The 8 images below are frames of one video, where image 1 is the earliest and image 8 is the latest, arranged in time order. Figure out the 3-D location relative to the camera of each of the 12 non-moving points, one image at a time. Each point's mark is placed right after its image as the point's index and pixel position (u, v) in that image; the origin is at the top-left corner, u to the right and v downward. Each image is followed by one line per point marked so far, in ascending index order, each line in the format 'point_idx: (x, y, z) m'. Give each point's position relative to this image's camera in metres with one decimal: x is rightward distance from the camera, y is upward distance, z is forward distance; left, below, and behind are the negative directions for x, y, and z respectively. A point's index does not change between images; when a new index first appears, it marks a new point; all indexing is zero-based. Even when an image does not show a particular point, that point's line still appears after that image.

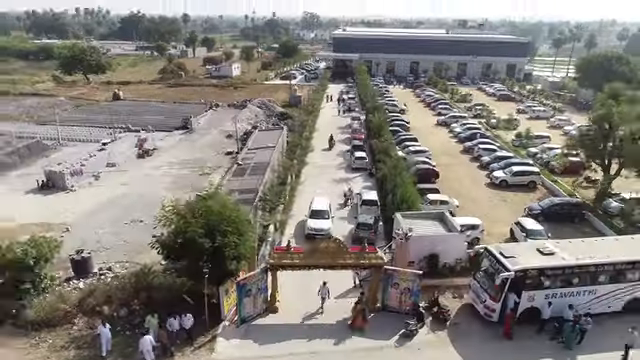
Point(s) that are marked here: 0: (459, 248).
0: (+6.2, -3.0, +19.3) m
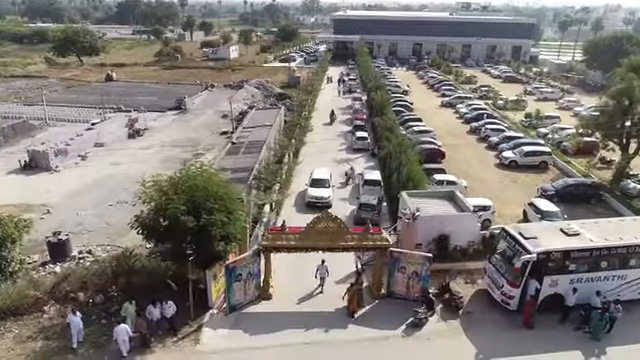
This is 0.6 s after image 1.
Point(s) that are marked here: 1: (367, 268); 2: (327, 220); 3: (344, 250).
0: (+6.1, -2.0, +17.5) m
1: (+1.9, -3.6, +17.4) m
2: (+0.2, -1.4, +15.0) m
3: (+0.8, -2.4, +15.1) m
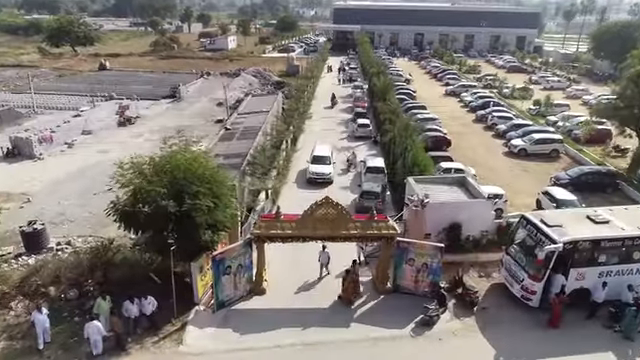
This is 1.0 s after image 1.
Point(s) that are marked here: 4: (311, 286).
0: (+6.1, -1.4, +16.0) m
1: (+1.9, -3.0, +15.9) m
2: (+0.2, -0.8, +13.4) m
3: (+0.7, -1.9, +13.6) m
4: (-0.3, -3.5, +14.5) m
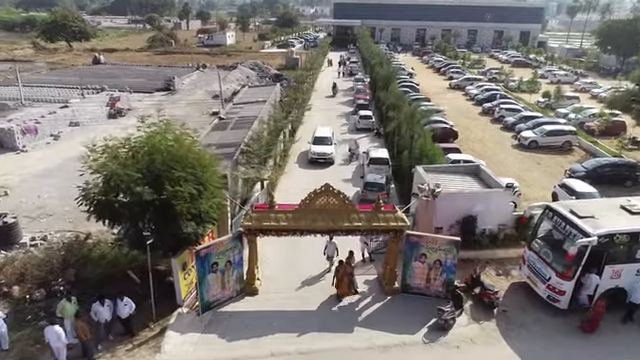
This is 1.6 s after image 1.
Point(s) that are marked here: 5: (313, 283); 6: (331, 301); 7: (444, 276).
0: (+6.1, -1.0, +14.4) m
1: (+1.8, -2.6, +14.3) m
2: (+0.2, -0.4, +11.8) m
3: (+0.7, -1.4, +12.0) m
4: (-0.3, -3.1, +12.9) m
5: (-0.1, -3.1, +13.0) m
6: (+0.2, -3.4, +12.3) m
7: (+3.5, -2.7, +12.1) m
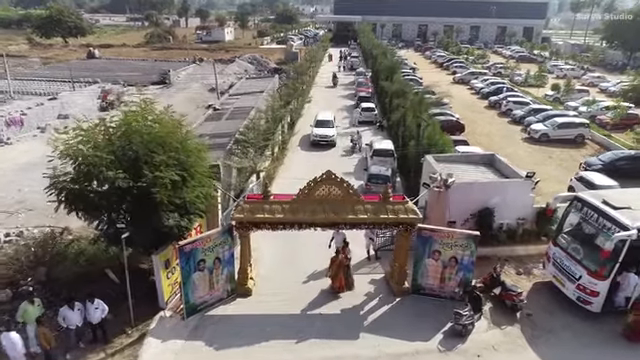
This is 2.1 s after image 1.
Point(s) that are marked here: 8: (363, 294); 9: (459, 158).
0: (+6.1, -0.7, +13.0) m
1: (+1.9, -2.2, +12.9) m
2: (+0.2, -0.1, +10.4) m
3: (+0.7, -1.1, +10.6) m
4: (-0.3, -2.8, +11.6) m
5: (-0.1, -2.7, +11.7) m
6: (+0.2, -3.0, +11.0) m
7: (+3.5, -2.4, +10.8) m
8: (+1.1, -3.0, +11.2) m
9: (+4.7, +0.8, +14.8) m
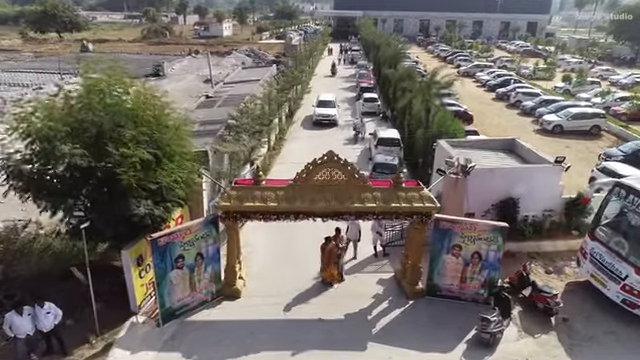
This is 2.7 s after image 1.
0: (+6.1, -0.3, +11.5) m
1: (+1.9, -1.9, +11.4) m
2: (+0.2, +0.3, +8.9) m
3: (+0.7, -0.8, +9.1) m
4: (-0.3, -2.4, +10.0) m
5: (-0.1, -2.4, +10.1) m
6: (+0.2, -2.7, +9.4) m
7: (+3.5, -2.0, +9.2) m
8: (+1.1, -2.6, +9.6) m
9: (+4.7, +1.1, +13.2) m
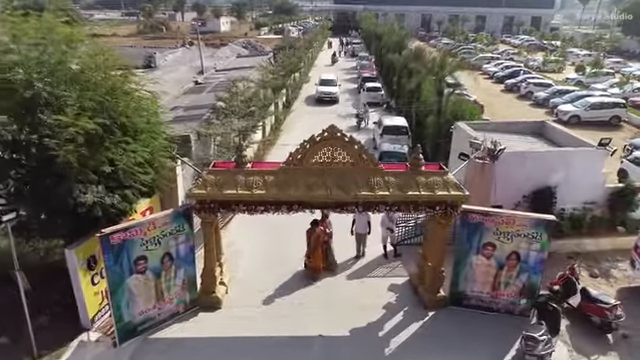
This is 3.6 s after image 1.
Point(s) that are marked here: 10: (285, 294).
0: (+6.1, 0.0, +9.7) m
1: (+1.9, -1.6, +9.6) m
2: (+0.2, +0.6, +7.1) m
3: (+0.7, -0.5, +7.3) m
4: (-0.3, -2.1, +8.2) m
5: (-0.1, -2.1, +8.3) m
6: (+0.2, -2.4, +7.6) m
7: (+3.5, -1.7, +7.4) m
8: (+1.1, -2.3, +7.8) m
9: (+4.7, +1.4, +11.4) m
10: (-0.6, -2.2, +8.0) m
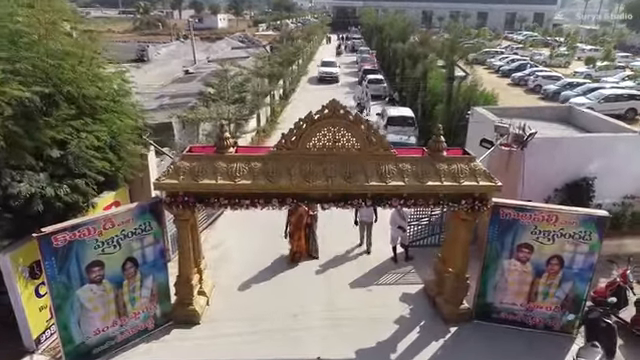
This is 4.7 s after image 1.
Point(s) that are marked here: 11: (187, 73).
0: (+6.1, +0.2, +8.4) m
1: (+1.8, -1.4, +8.3) m
2: (+0.2, +0.8, +5.8) m
3: (+0.7, -0.3, +5.9) m
4: (-0.3, -1.9, +6.9) m
5: (-0.1, -1.9, +7.0) m
6: (+0.2, -2.2, +6.3) m
7: (+3.5, -1.5, +6.1) m
8: (+1.1, -2.1, +6.5) m
9: (+4.7, +1.6, +10.1) m
10: (-0.6, -2.0, +6.7) m
11: (-6.0, +4.7, +19.5) m
